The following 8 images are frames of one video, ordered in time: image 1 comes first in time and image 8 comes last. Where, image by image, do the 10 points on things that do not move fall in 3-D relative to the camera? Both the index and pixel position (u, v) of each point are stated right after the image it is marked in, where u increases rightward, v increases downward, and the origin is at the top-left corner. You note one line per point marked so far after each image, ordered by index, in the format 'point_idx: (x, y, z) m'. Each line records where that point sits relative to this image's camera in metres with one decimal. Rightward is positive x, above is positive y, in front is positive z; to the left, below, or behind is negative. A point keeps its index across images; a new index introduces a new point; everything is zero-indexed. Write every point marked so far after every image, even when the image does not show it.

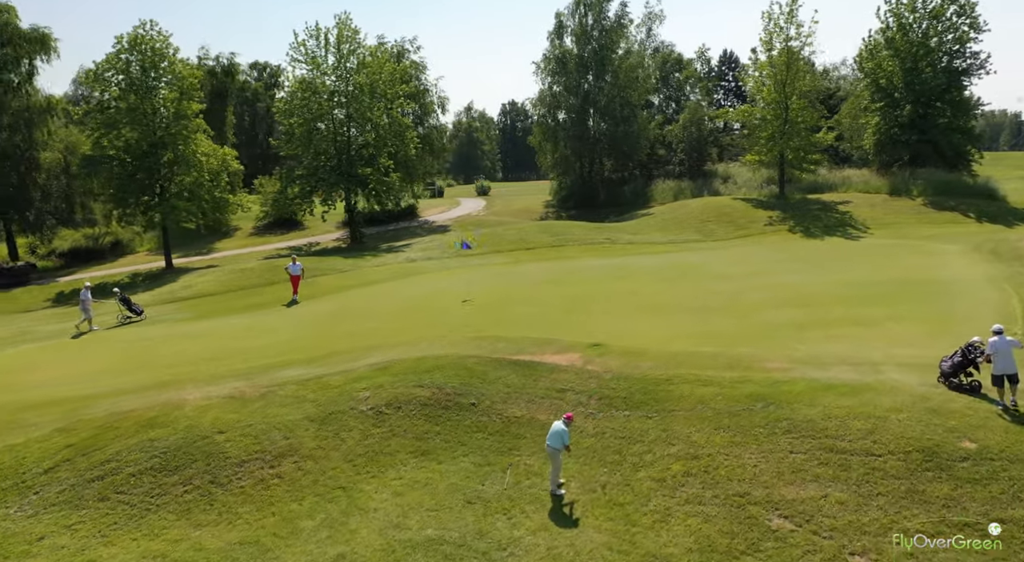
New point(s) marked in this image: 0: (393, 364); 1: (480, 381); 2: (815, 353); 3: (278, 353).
0: (-2.4, -1.6, +13.2) m
1: (-0.6, -1.9, +12.6) m
2: (+6.1, -1.4, +13.6) m
3: (-5.3, -1.6, +14.9) m
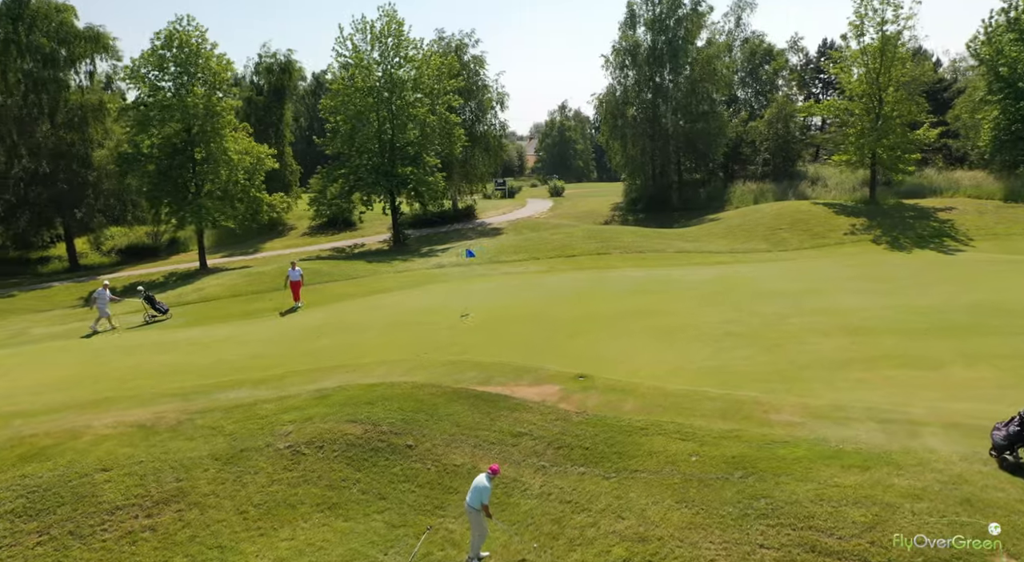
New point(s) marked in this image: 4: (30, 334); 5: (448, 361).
0: (-3.1, -2.0, +11.8) m
1: (-1.4, -2.3, +11.0) m
2: (+5.4, -2.0, +11.1) m
3: (-5.7, -1.9, +13.8) m
4: (-13.2, -1.5, +18.5) m
5: (-1.3, -1.7, +13.7) m
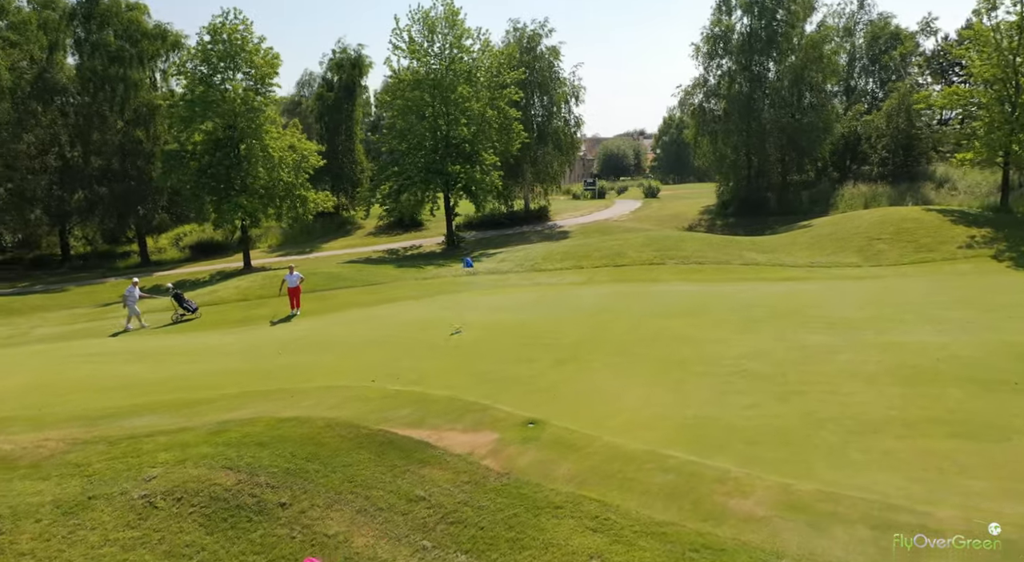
0: (-4.3, -2.3, +10.4) m
1: (-2.7, -2.6, +9.4) m
2: (+4.0, -2.6, +8.3) m
3: (-6.5, -2.1, +12.8) m
4: (-13.2, -1.6, +18.6) m
5: (-2.2, -2.0, +12.0) m
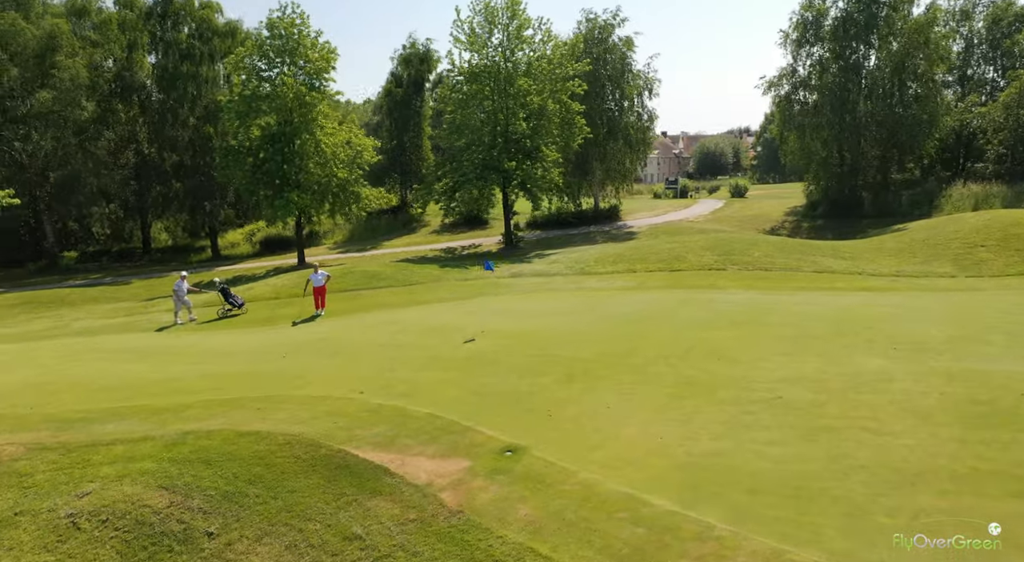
0: (-4.6, -2.3, +9.8) m
1: (-3.3, -2.7, +8.5) m
2: (+3.3, -2.8, +6.6) m
3: (-6.6, -2.1, +12.5) m
4: (-12.4, -1.4, +19.1) m
5: (-2.4, -2.1, +11.1) m
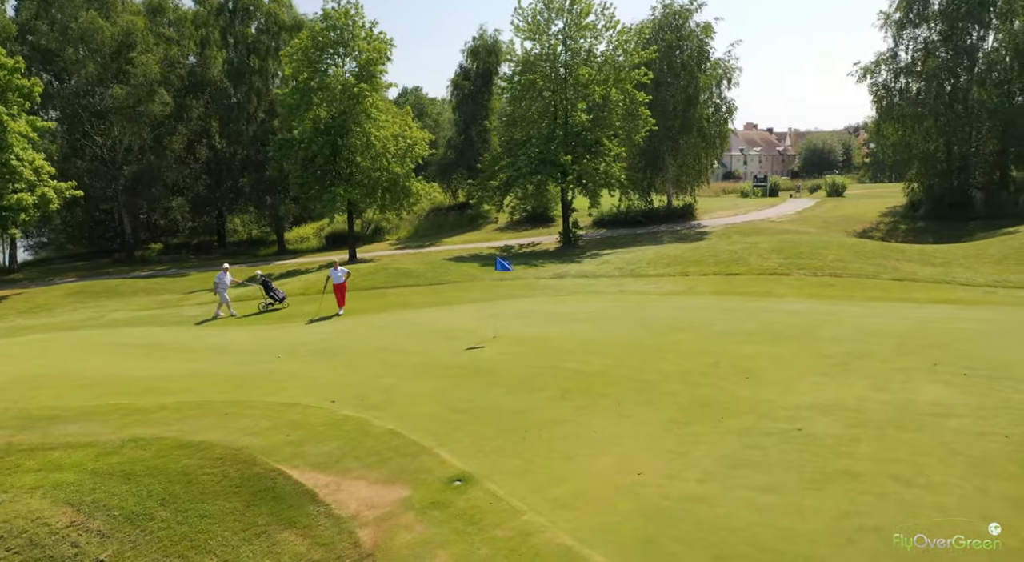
0: (-5.2, -2.3, +9.2) m
1: (-4.0, -2.7, +7.8) m
2: (+2.2, -2.9, +5.0) m
3: (-6.7, -2.0, +12.1) m
4: (-11.6, -1.2, +19.4) m
5: (-2.8, -2.1, +10.2) m
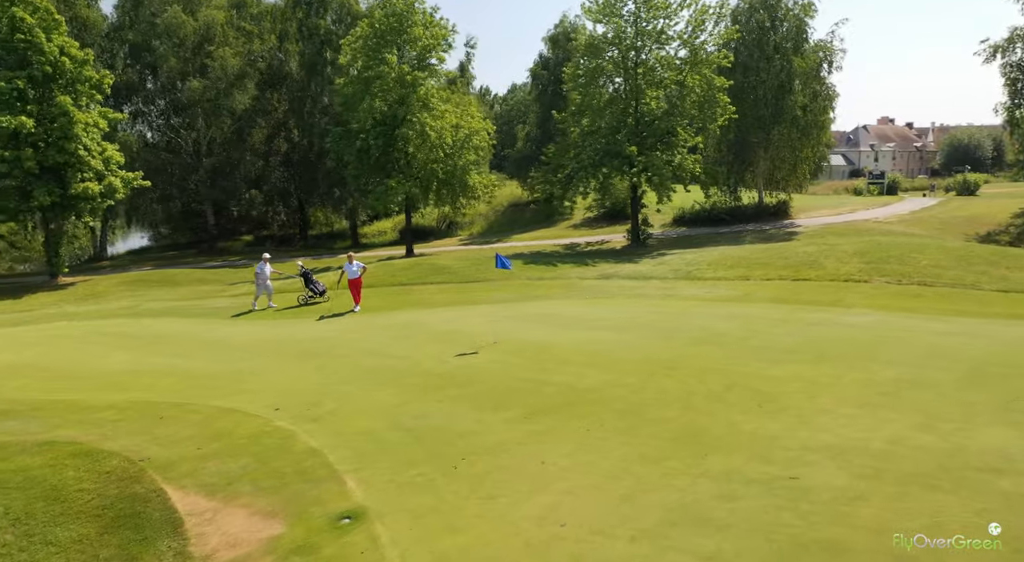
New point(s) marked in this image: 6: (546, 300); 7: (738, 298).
0: (-6.1, -2.2, +8.5) m
1: (-5.2, -2.6, +6.9) m
2: (+0.5, -3.0, +3.2) m
3: (-7.1, -1.9, +11.6) m
4: (-10.8, -0.9, +19.6) m
5: (-3.5, -2.1, +9.1) m
6: (+1.0, -0.5, +18.6) m
7: (+6.0, -0.5, +17.9) m
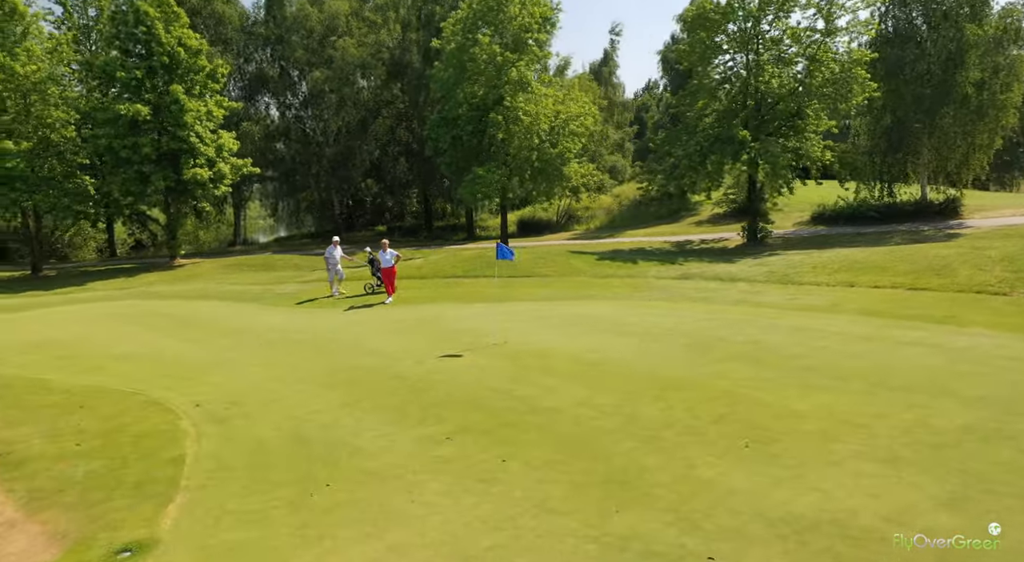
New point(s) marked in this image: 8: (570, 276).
0: (-7.2, -1.8, +8.3) m
1: (-6.7, -2.3, +6.6) m
2: (-2.0, -2.9, +1.6) m
3: (-7.5, -1.5, +11.6) m
4: (-9.1, -0.3, +20.2) m
5: (-4.5, -1.8, +8.4) m
6: (+2.1, -0.5, +16.5) m
7: (+6.8, -0.6, +14.6) m
8: (+1.7, +0.2, +19.5) m
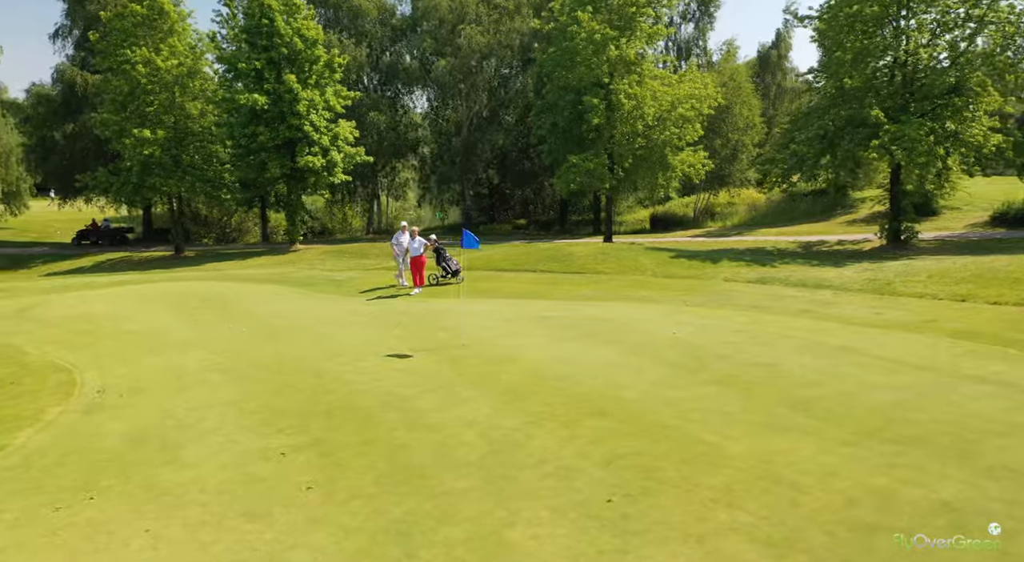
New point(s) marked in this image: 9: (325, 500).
0: (-8.4, -1.4, +8.9) m
1: (-8.3, -1.9, +7.1) m
2: (-5.1, -2.8, +1.2) m
3: (-7.8, -1.1, +12.2) m
4: (-7.1, +0.2, +20.9) m
5: (-5.8, -1.5, +8.3) m
6: (+2.7, -0.5, +14.5) m
7: (+6.8, -0.8, +11.5) m
8: (+3.1, +0.2, +17.5) m
9: (-1.5, -2.0, +5.8) m
